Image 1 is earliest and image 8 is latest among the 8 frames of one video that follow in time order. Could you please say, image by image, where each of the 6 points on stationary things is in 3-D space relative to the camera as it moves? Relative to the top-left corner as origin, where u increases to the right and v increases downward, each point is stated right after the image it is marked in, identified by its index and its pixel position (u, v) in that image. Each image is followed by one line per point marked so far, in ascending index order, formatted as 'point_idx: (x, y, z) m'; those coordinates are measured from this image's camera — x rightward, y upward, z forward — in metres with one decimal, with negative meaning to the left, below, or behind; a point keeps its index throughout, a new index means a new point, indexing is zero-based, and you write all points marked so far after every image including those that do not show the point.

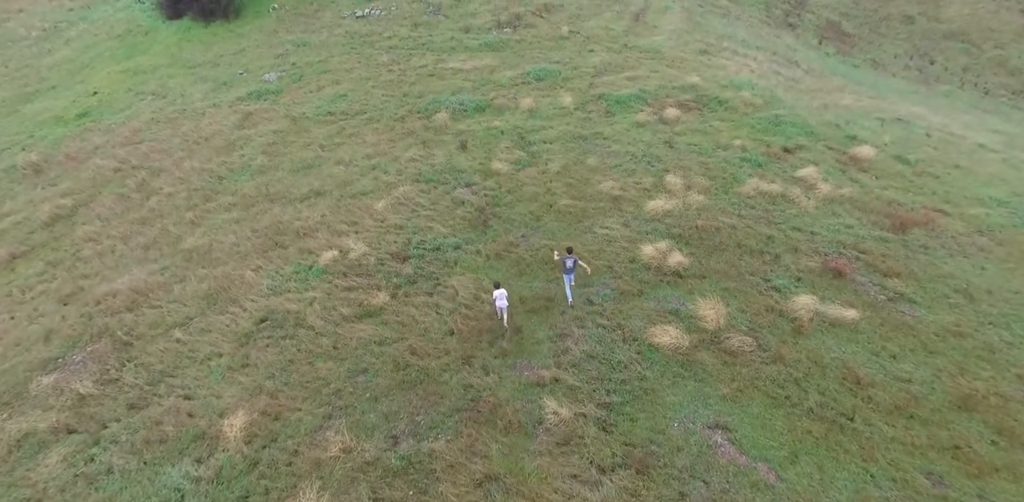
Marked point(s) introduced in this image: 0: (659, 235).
0: (+4.3, +0.5, +15.4) m
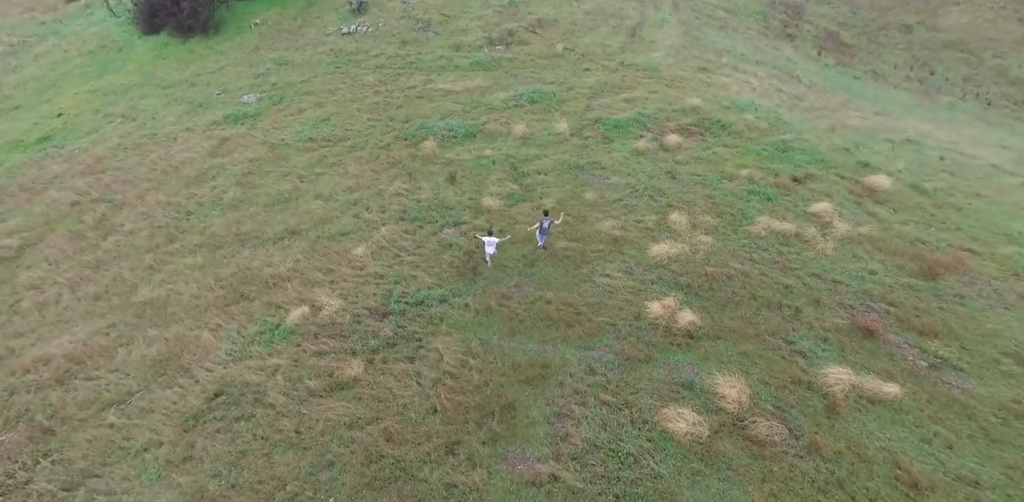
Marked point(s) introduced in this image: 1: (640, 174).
0: (+4.1, -0.9, +13.9) m
1: (+5.0, +2.9, +20.7) m
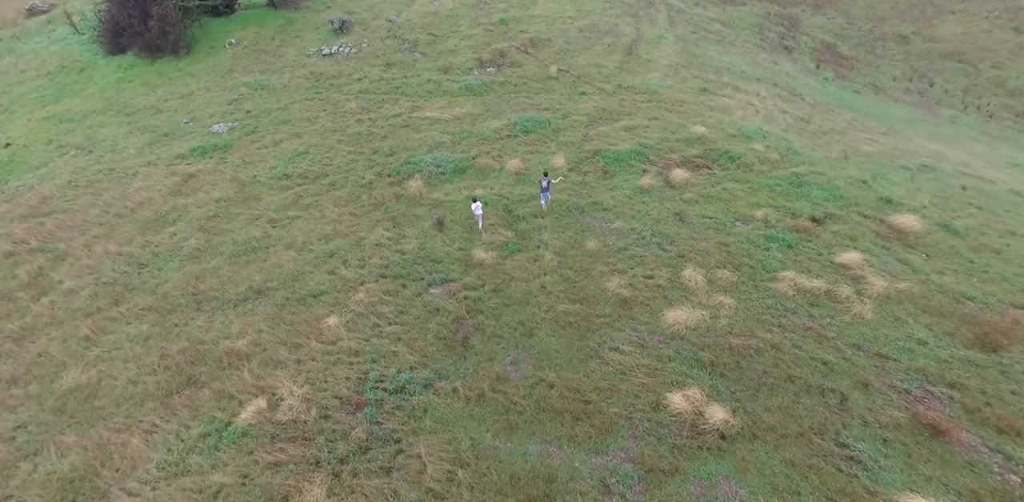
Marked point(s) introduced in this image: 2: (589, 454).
0: (+4.0, -2.5, +12.0) m
1: (+4.8, +1.2, +18.8) m
2: (+1.5, -3.9, +10.1) m
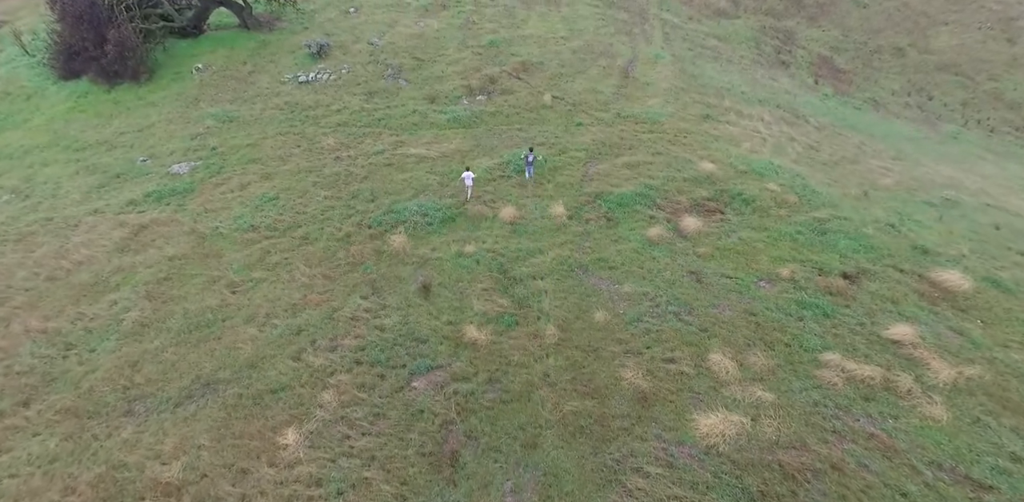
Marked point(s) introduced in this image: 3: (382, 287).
0: (+4.0, -4.4, +9.7) m
1: (+4.6, -0.8, +16.6) m
2: (+1.6, -5.8, +7.7) m
3: (-4.1, -1.1, +16.4) m
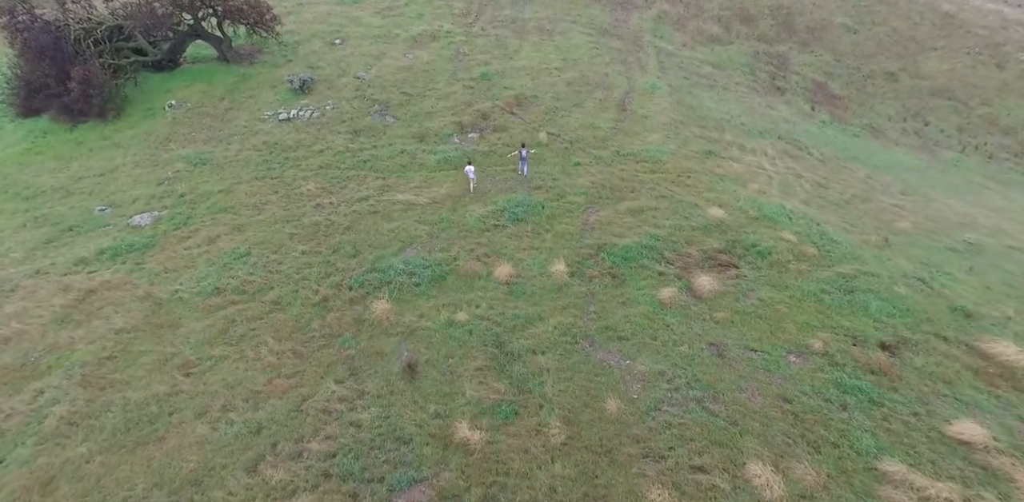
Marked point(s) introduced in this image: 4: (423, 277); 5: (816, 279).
0: (+4.0, -6.2, +7.6) m
1: (+4.5, -2.8, +14.6) m
2: (+1.6, -7.5, +5.5) m
3: (-4.2, -3.1, +14.3) m
4: (-3.1, -1.0, +18.3) m
5: (+10.7, -1.0, +18.4) m
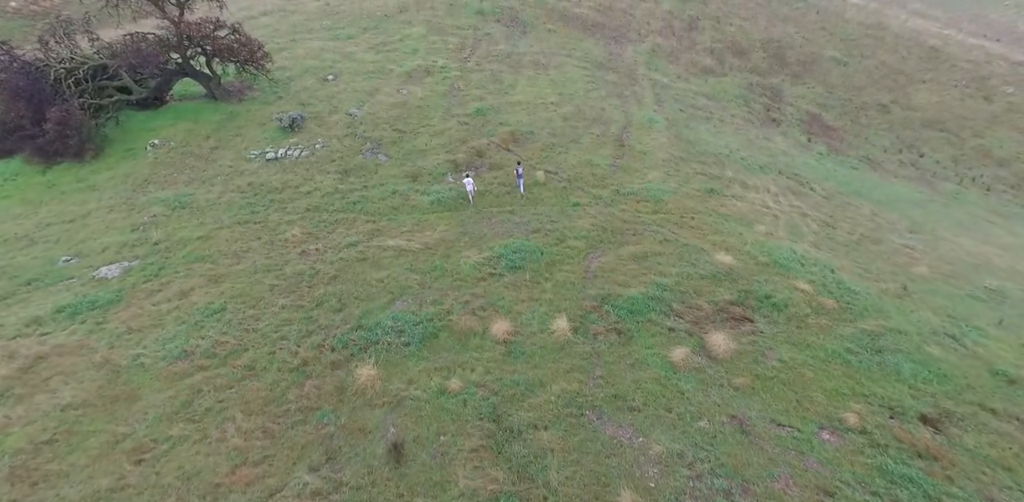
0: (+4.1, -7.4, +5.8) m
1: (+4.5, -4.4, +13.1) m
2: (+1.7, -8.6, +3.7) m
3: (-4.2, -4.8, +12.6) m
4: (-3.2, -2.9, +16.8) m
5: (+10.6, -2.8, +16.9) m
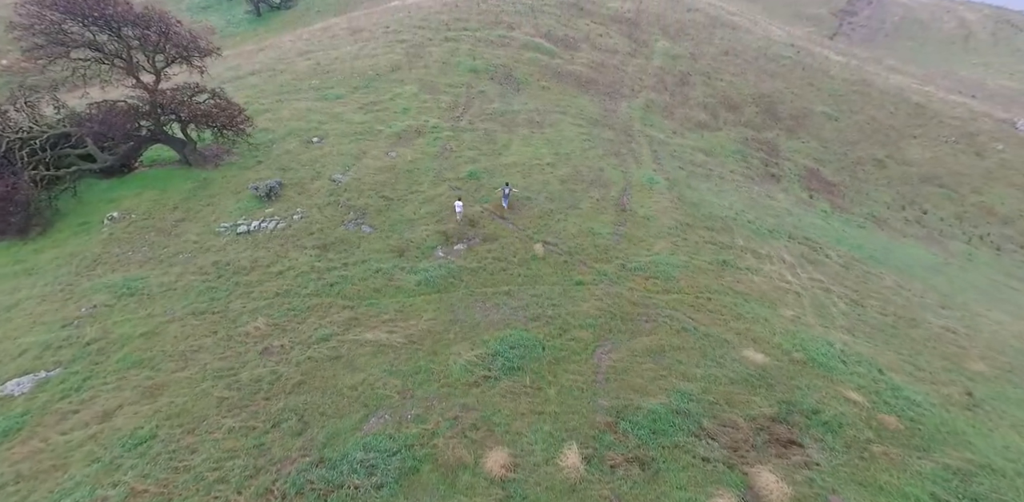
0: (+4.2, -9.4, +2.1) m
1: (+4.5, -7.2, +9.6) m
2: (+1.9, -10.5, -0.2) m
3: (-4.2, -7.5, +9.0) m
4: (-3.2, -6.0, +13.3) m
5: (+10.6, -5.8, +13.7) m
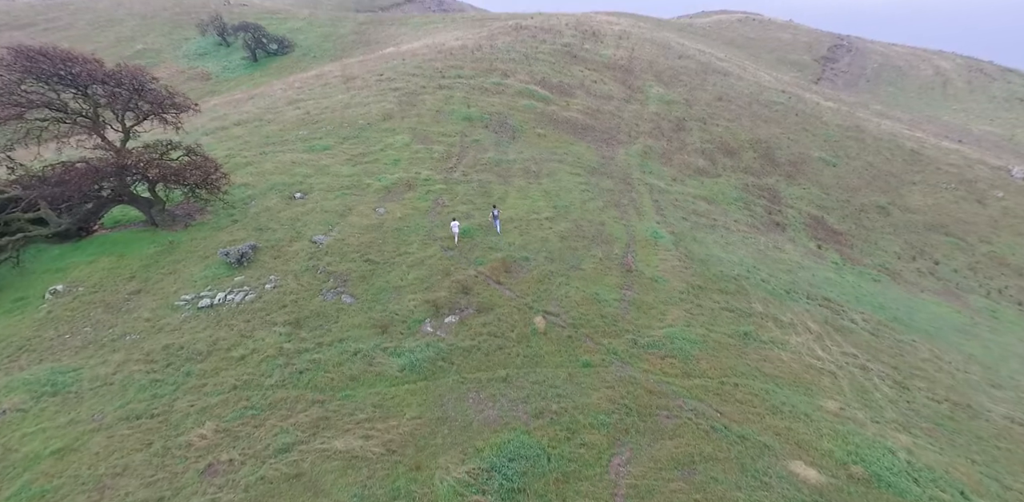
0: (+4.3, -11.0, -1.8) m
1: (+4.6, -9.3, +5.9) m
2: (+2.0, -11.9, -4.1) m
3: (-4.1, -9.6, +5.2) m
4: (-3.2, -8.4, +9.6) m
5: (+10.6, -8.3, +10.1) m
